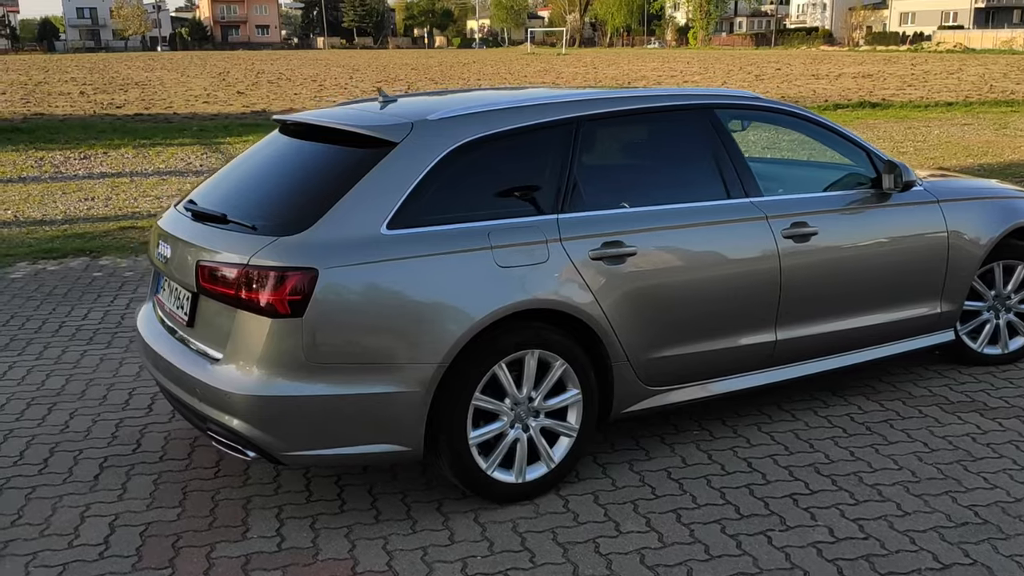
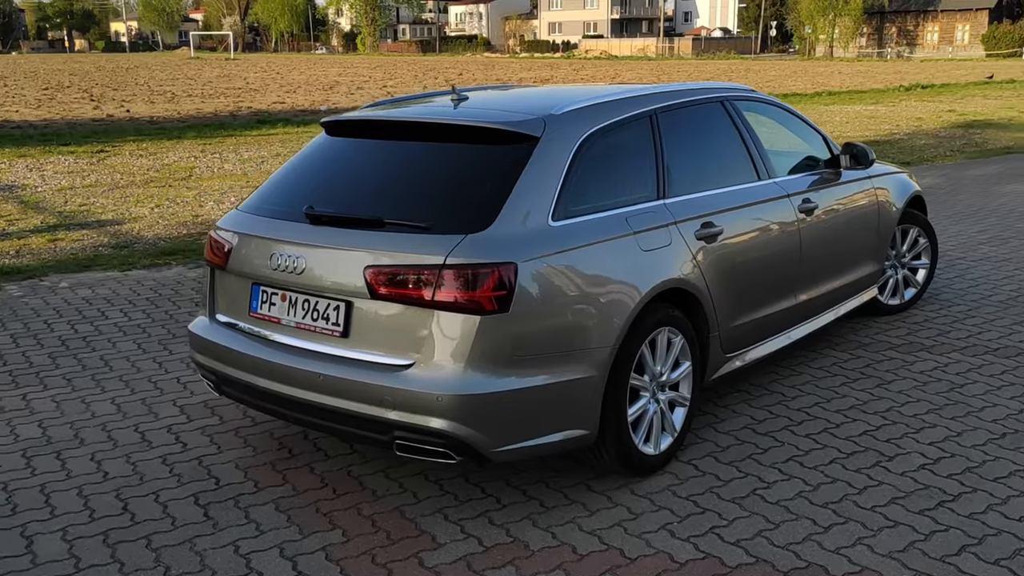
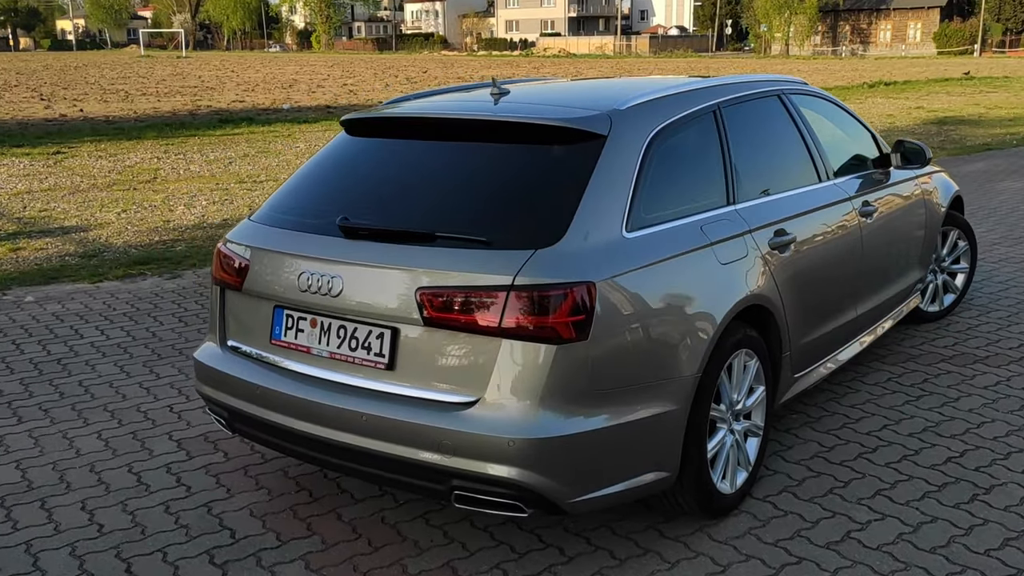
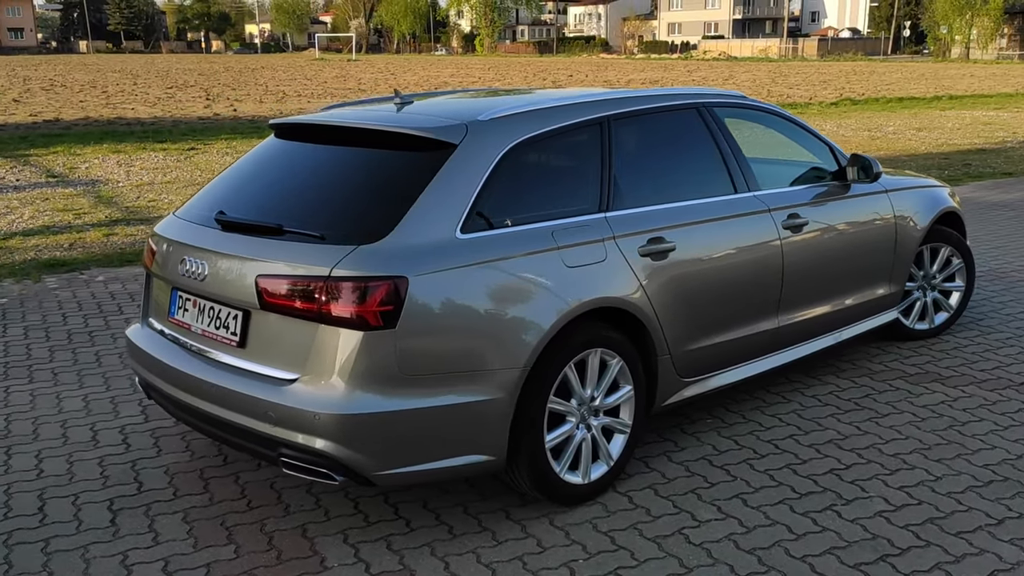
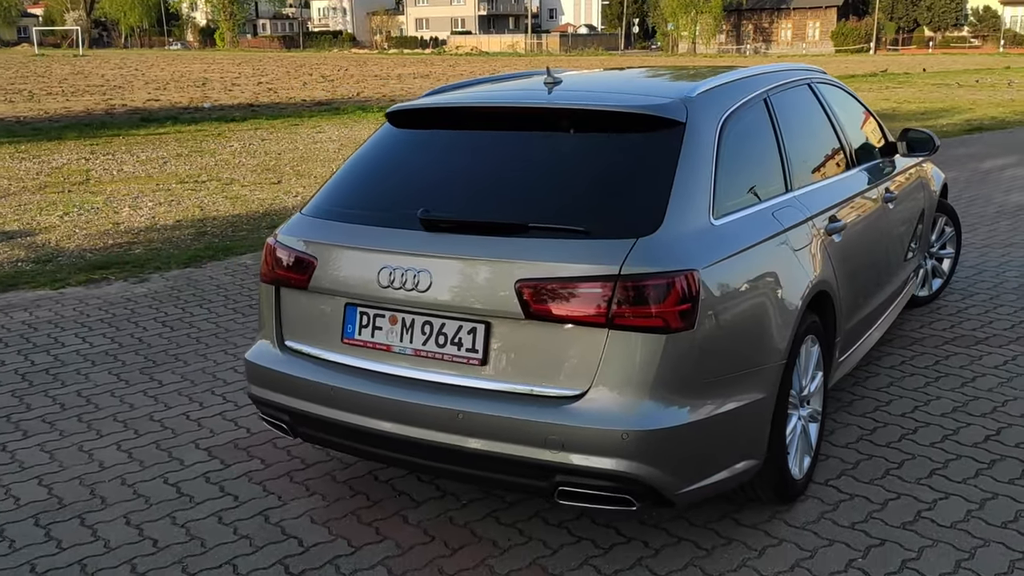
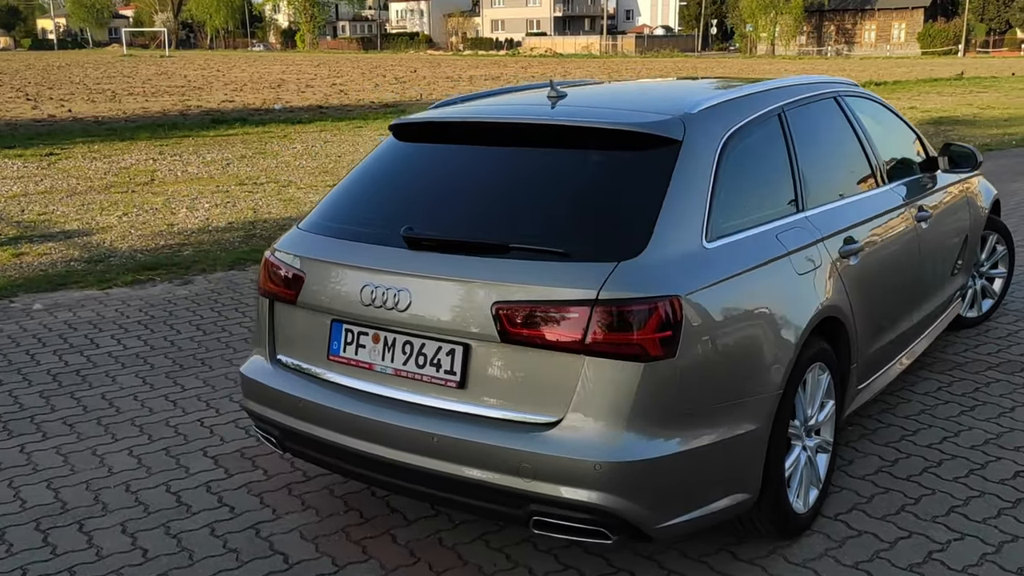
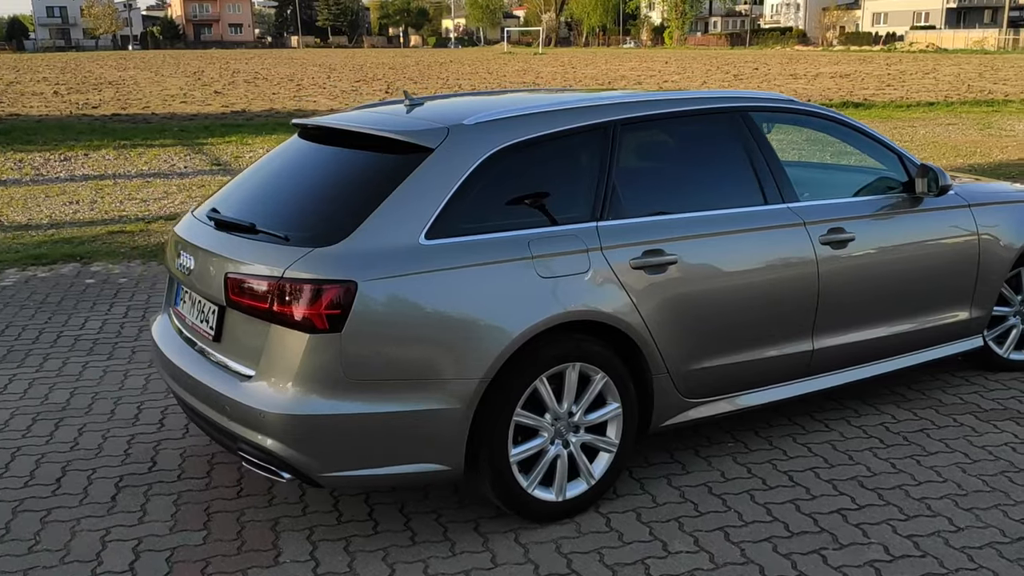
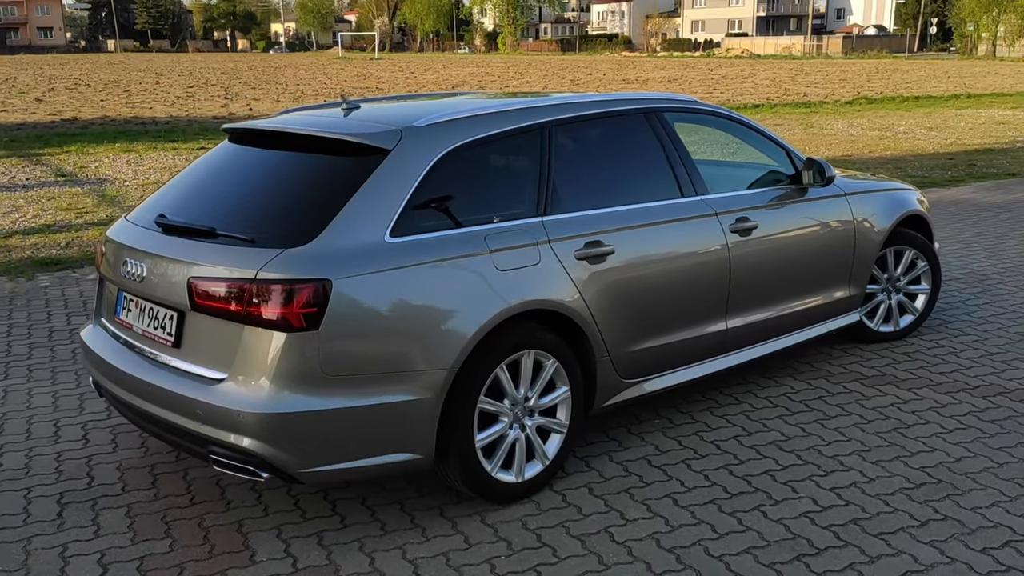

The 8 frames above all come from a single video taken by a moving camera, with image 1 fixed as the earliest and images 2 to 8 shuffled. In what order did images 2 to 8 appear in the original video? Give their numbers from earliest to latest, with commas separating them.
7, 8, 4, 2, 3, 6, 5
